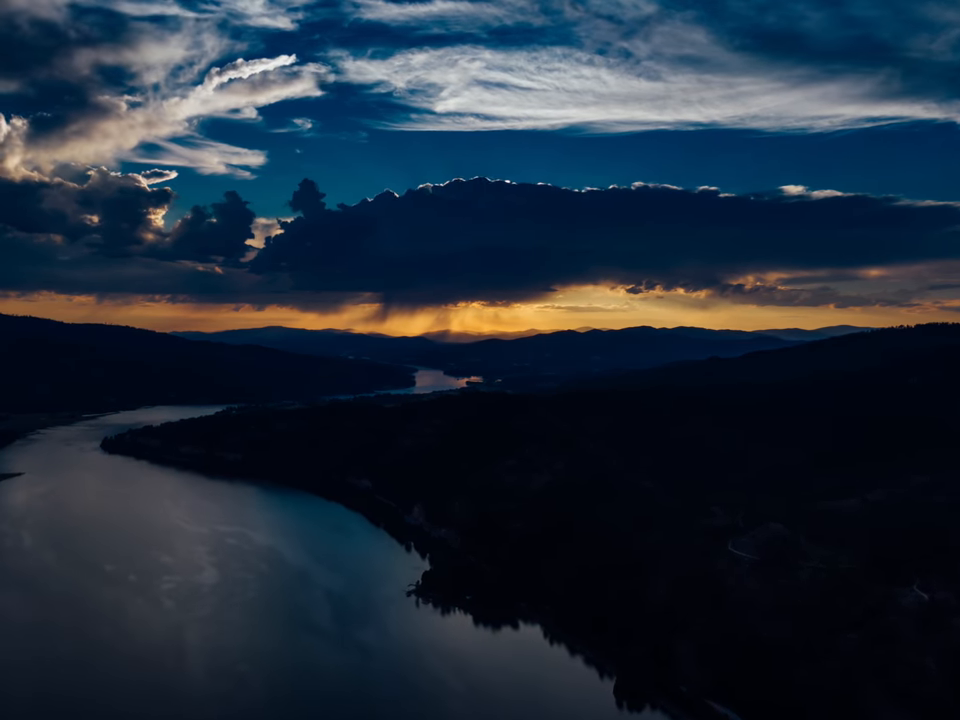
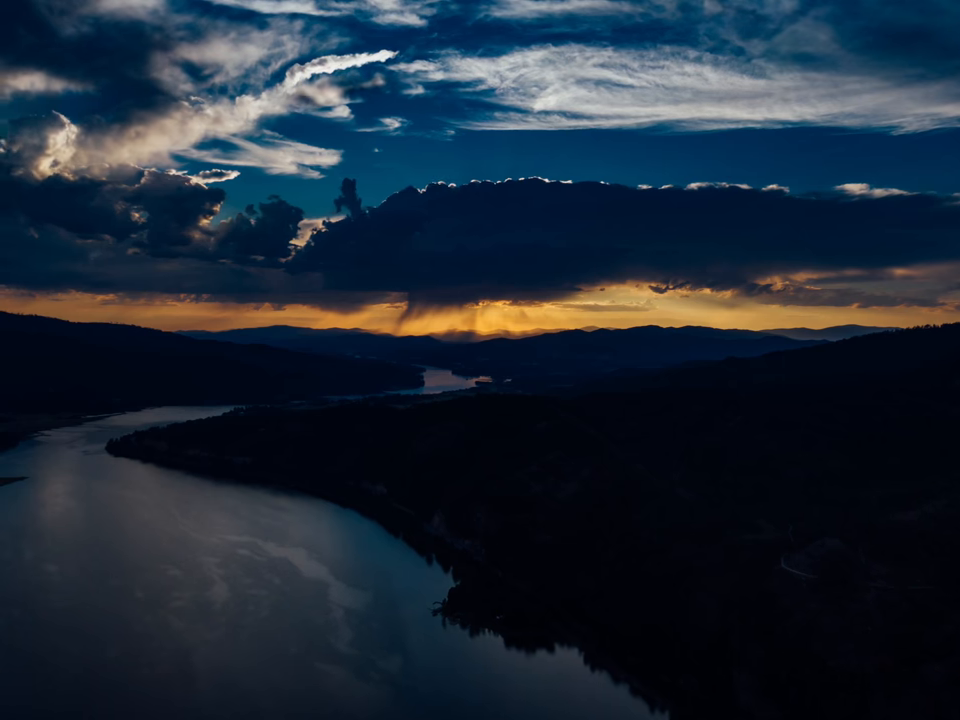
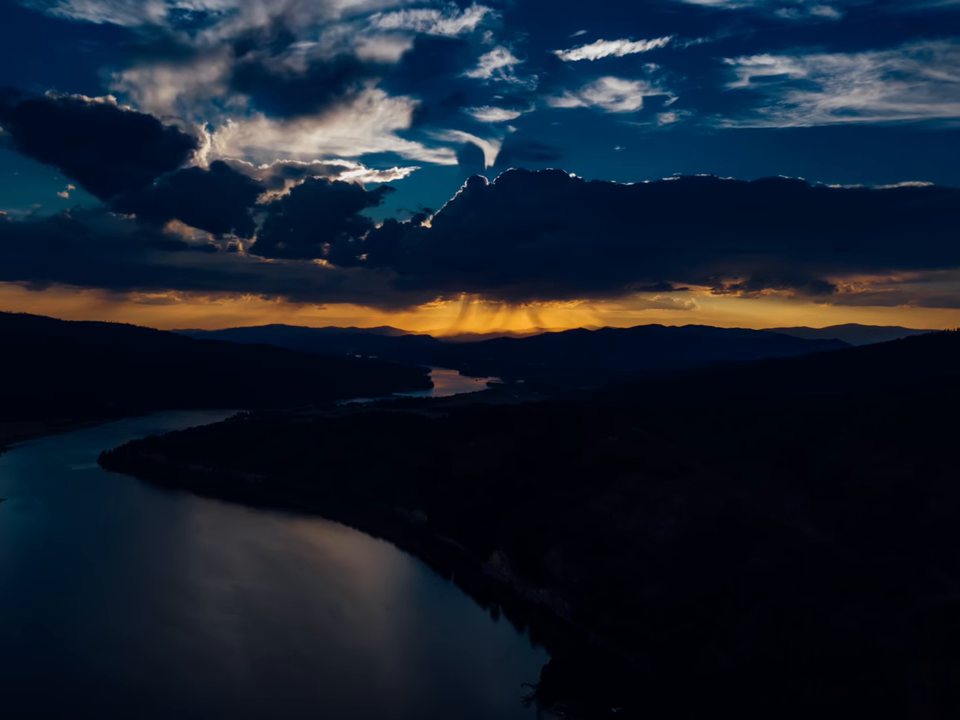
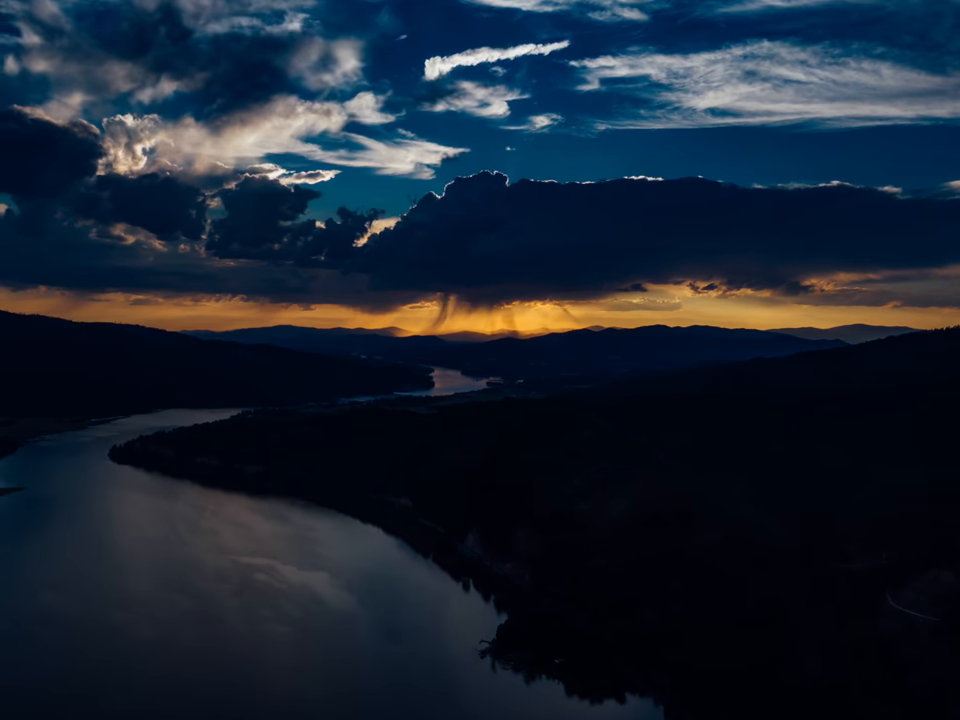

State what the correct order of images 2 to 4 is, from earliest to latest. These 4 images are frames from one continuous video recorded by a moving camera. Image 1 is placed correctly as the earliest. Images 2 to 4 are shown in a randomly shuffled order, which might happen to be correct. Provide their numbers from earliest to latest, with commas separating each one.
2, 4, 3
